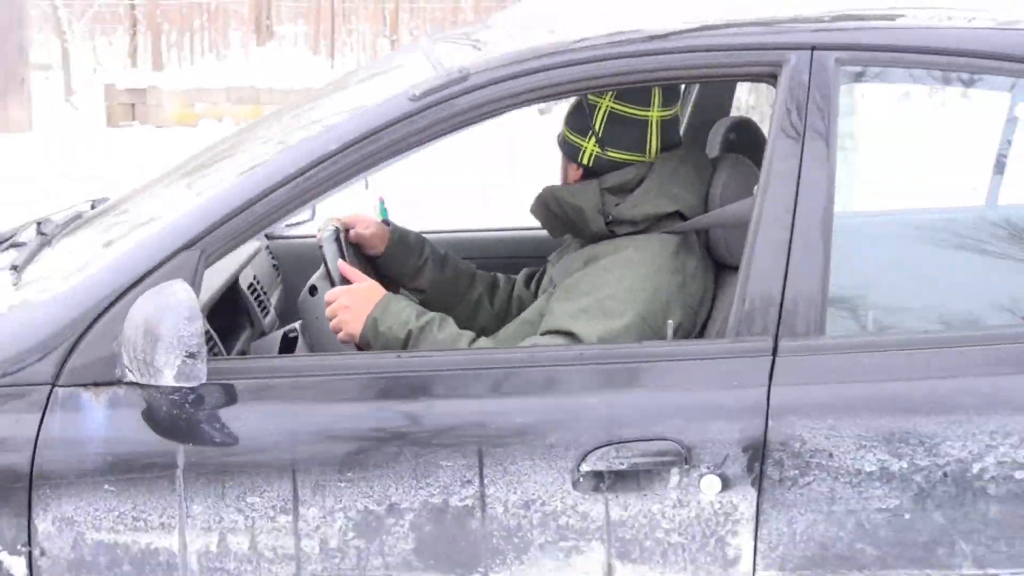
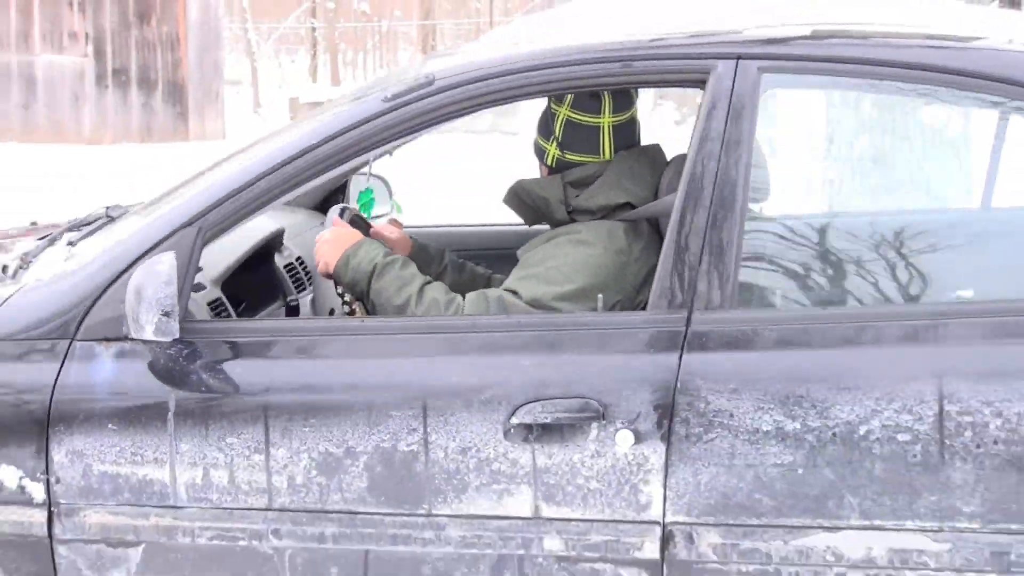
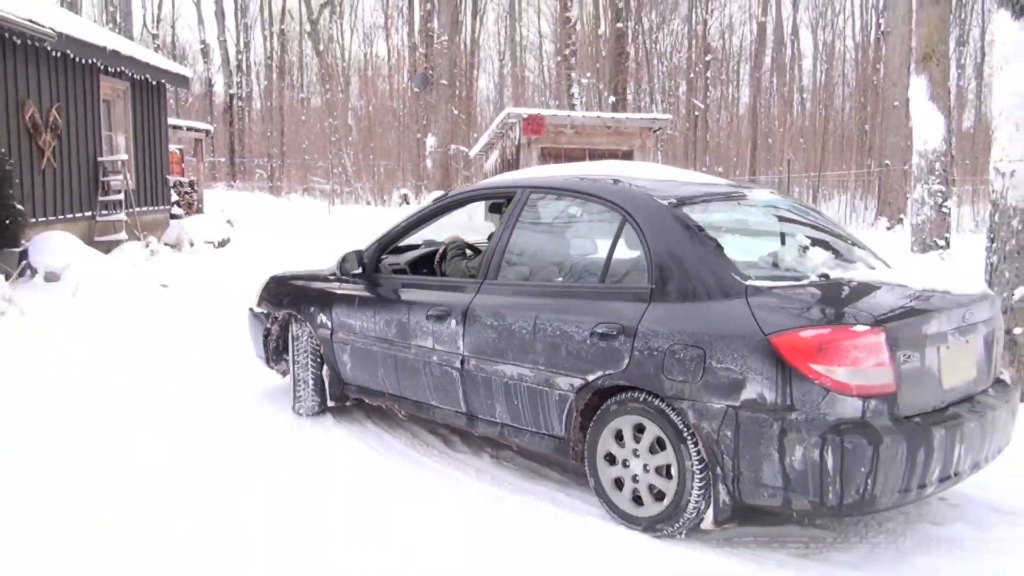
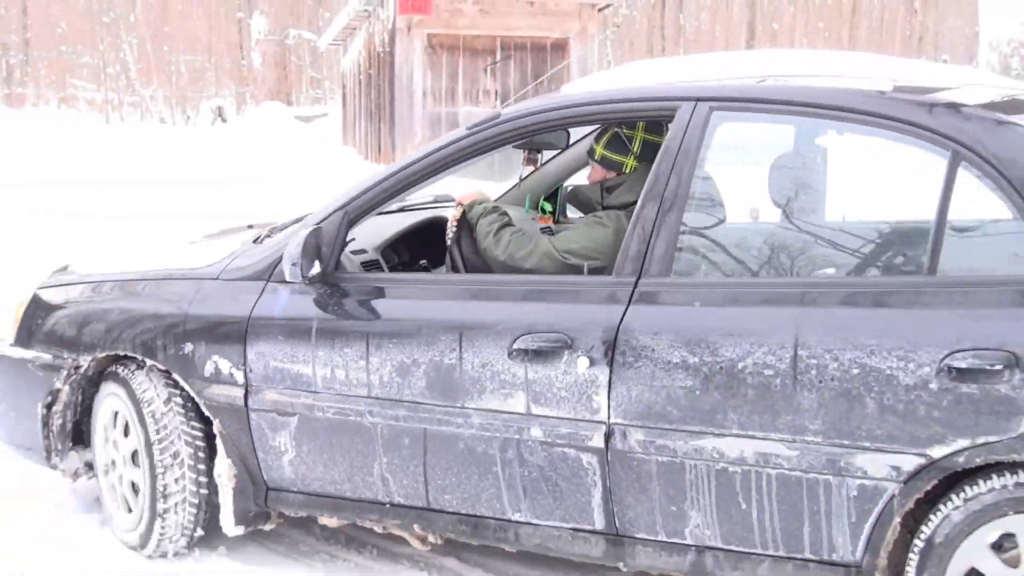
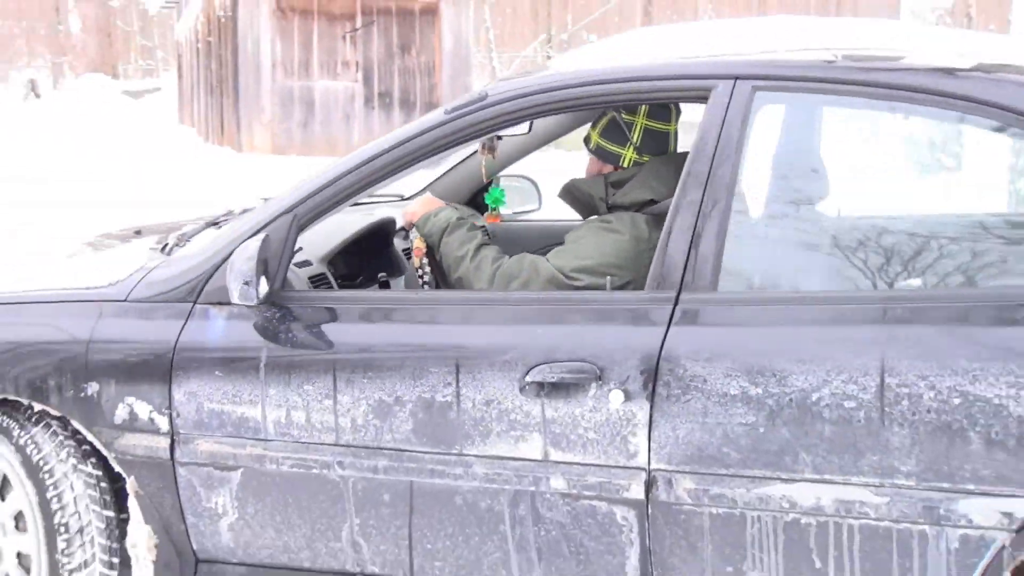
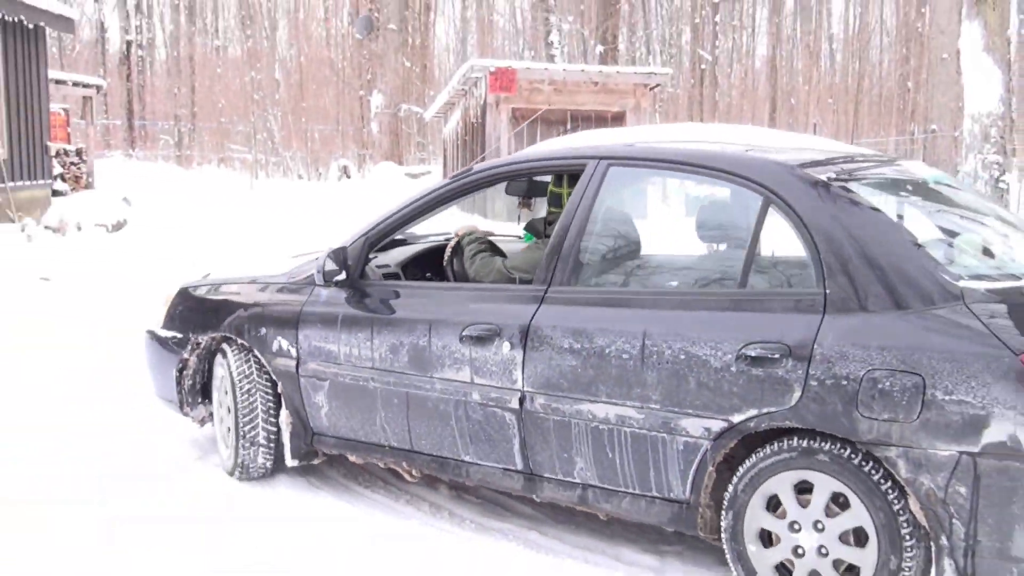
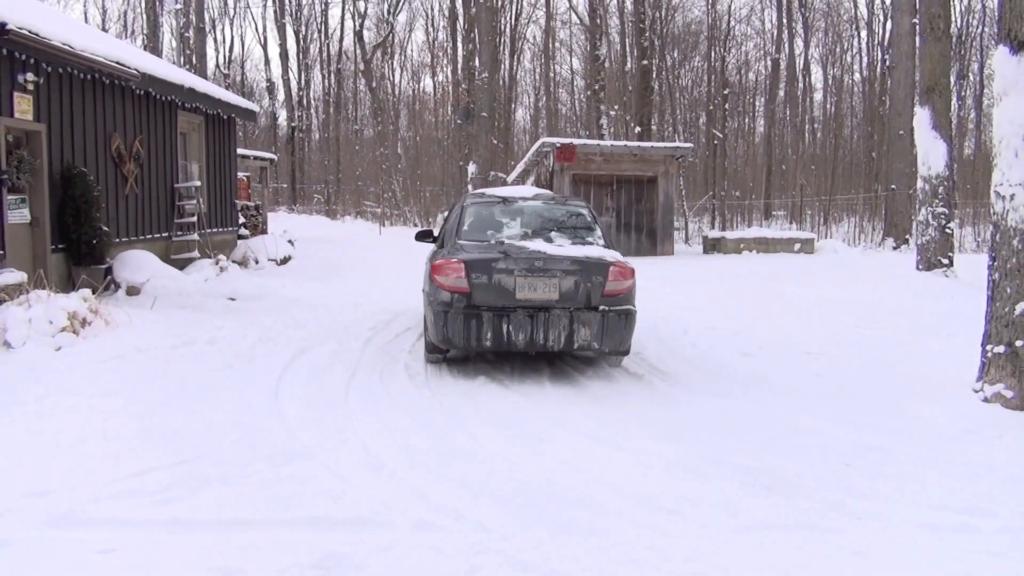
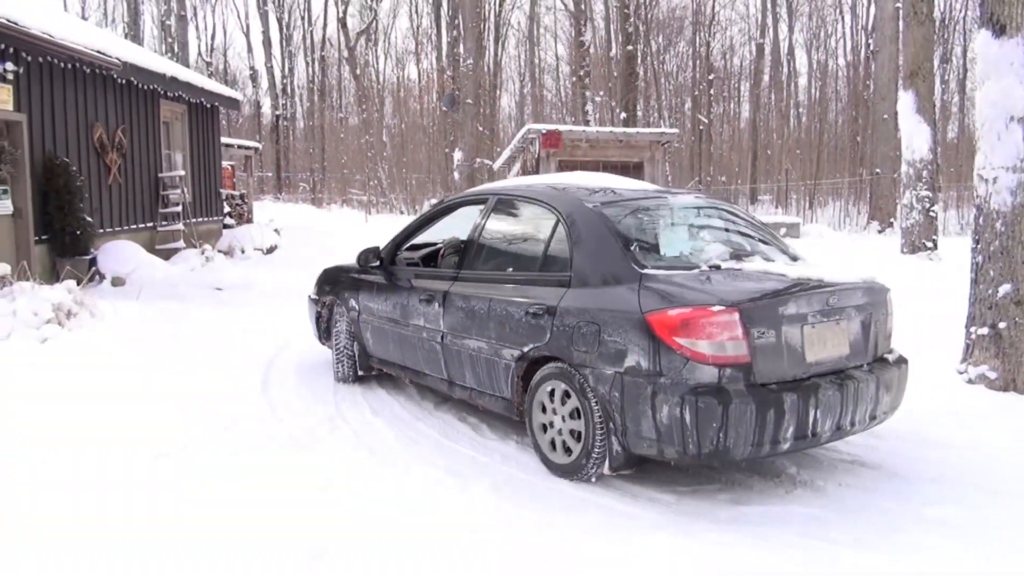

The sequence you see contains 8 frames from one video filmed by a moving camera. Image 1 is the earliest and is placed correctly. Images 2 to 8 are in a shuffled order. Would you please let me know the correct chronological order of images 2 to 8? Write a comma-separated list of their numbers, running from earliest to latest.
2, 5, 4, 6, 3, 8, 7
